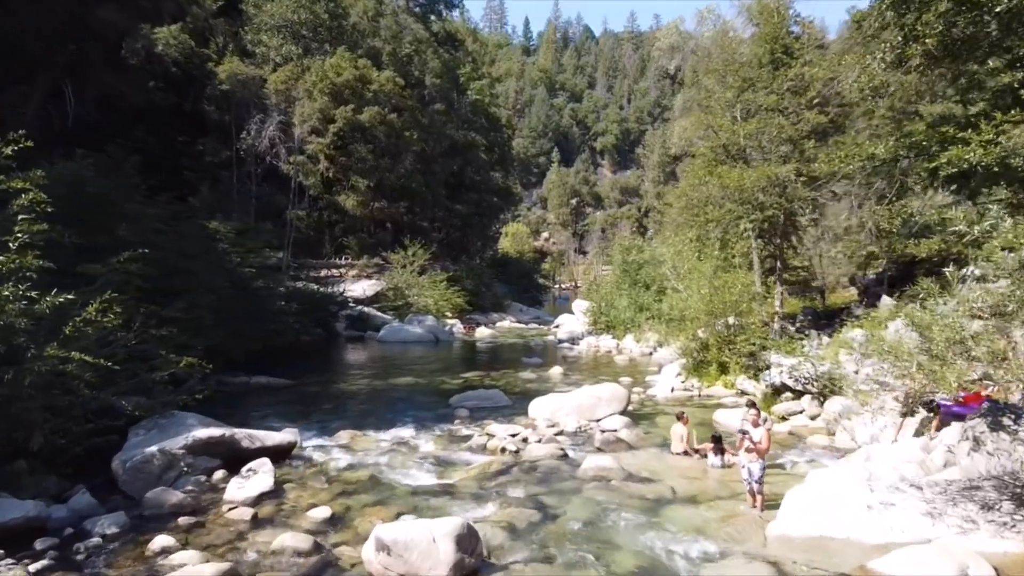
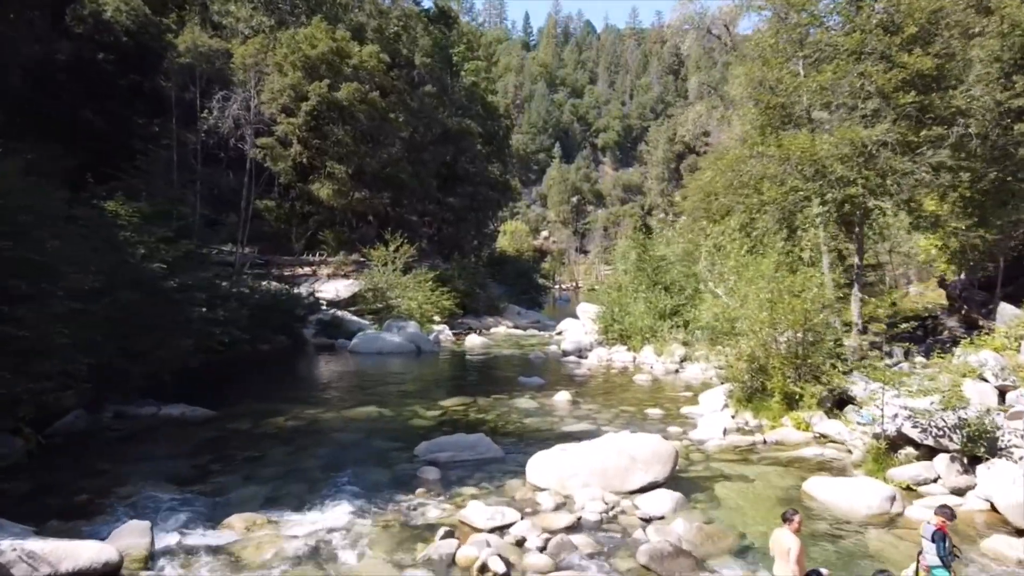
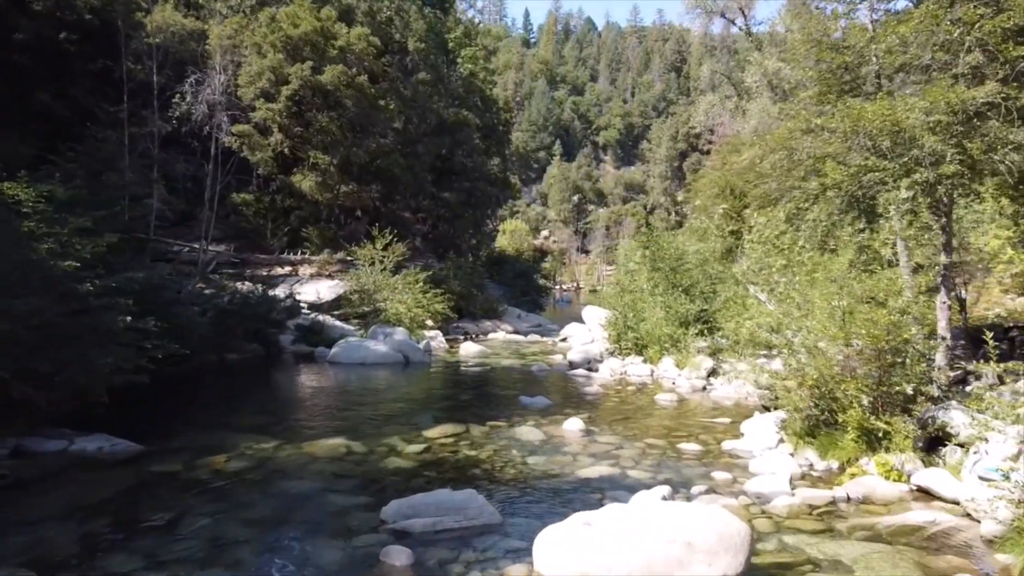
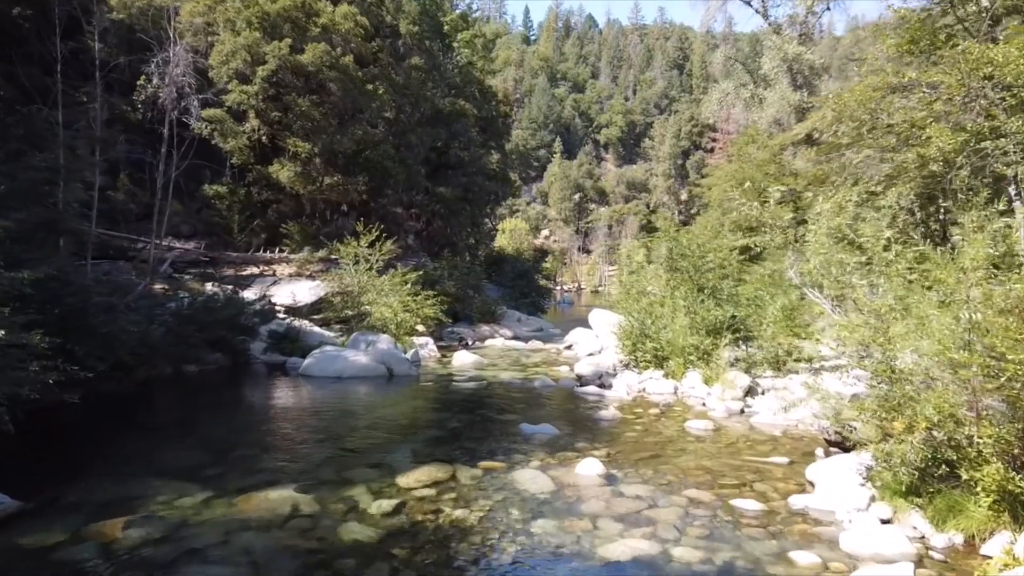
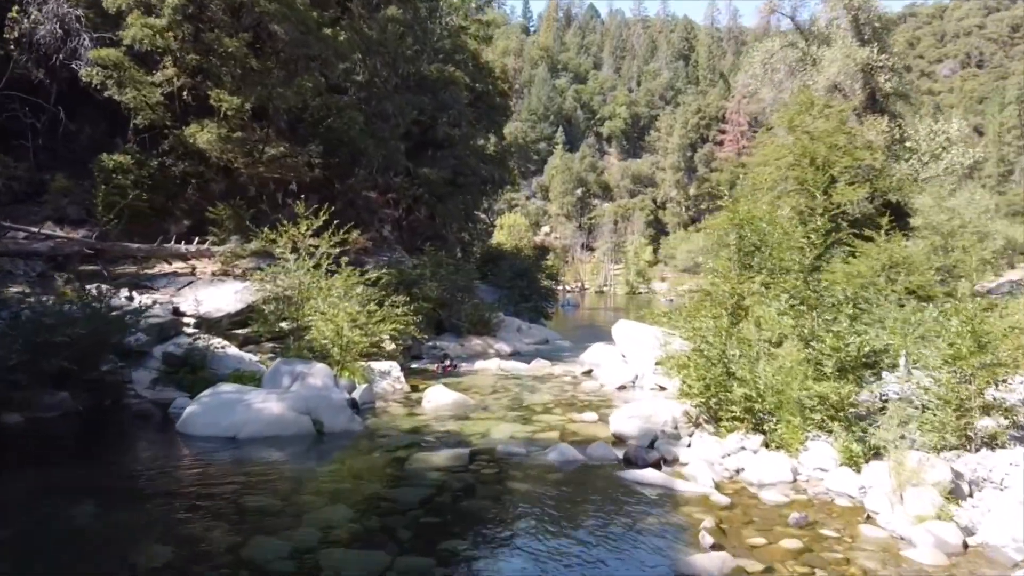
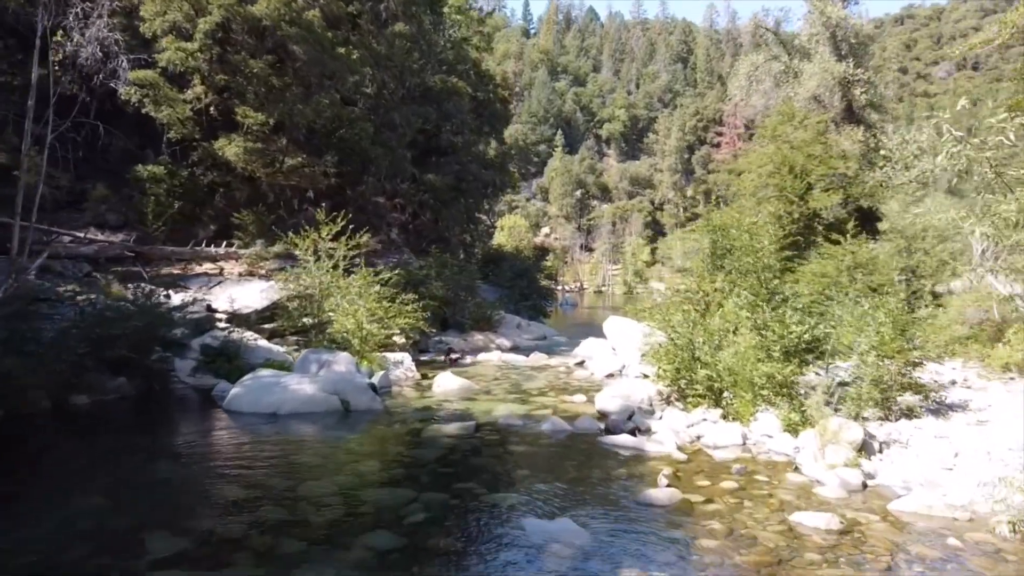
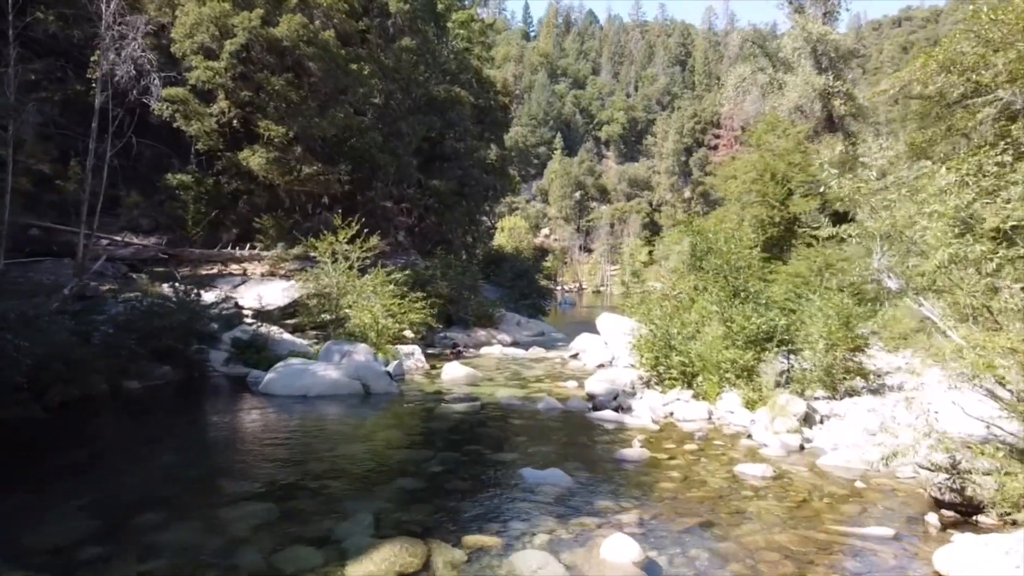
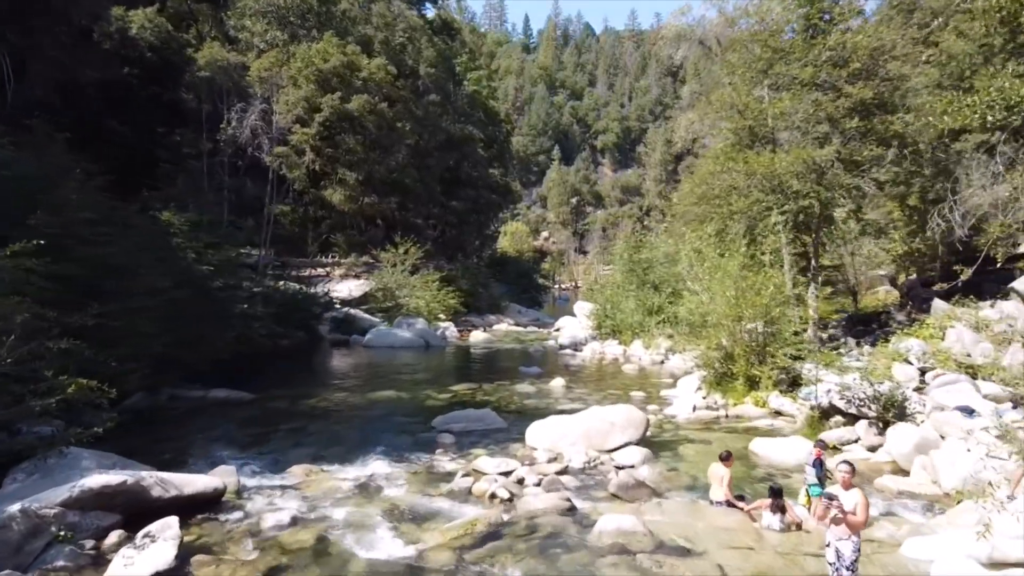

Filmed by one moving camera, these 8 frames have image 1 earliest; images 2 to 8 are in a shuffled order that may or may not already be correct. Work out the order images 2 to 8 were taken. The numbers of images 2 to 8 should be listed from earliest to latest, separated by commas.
8, 2, 3, 4, 7, 6, 5
